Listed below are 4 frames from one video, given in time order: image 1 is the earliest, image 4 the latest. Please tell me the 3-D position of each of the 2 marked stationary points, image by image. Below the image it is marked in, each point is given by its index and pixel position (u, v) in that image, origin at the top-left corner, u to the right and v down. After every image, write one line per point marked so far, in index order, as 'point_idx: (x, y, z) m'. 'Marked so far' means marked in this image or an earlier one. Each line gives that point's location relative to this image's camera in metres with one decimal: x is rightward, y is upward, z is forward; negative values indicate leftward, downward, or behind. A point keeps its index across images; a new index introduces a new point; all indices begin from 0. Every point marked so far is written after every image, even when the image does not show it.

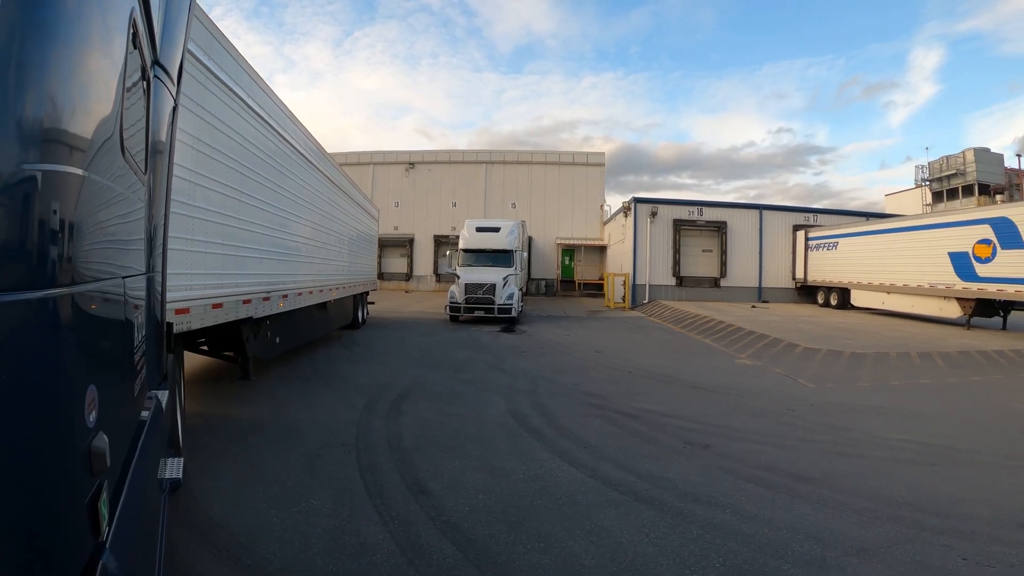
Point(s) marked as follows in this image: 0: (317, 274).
0: (-3.5, +0.3, +10.0) m
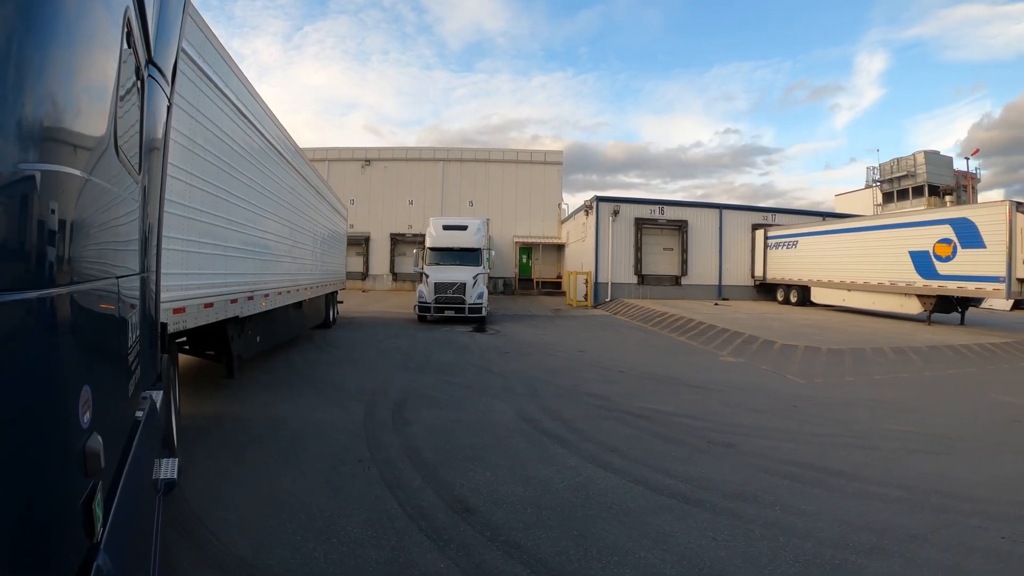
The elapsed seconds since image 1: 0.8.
0: (-3.9, +0.2, +9.5) m
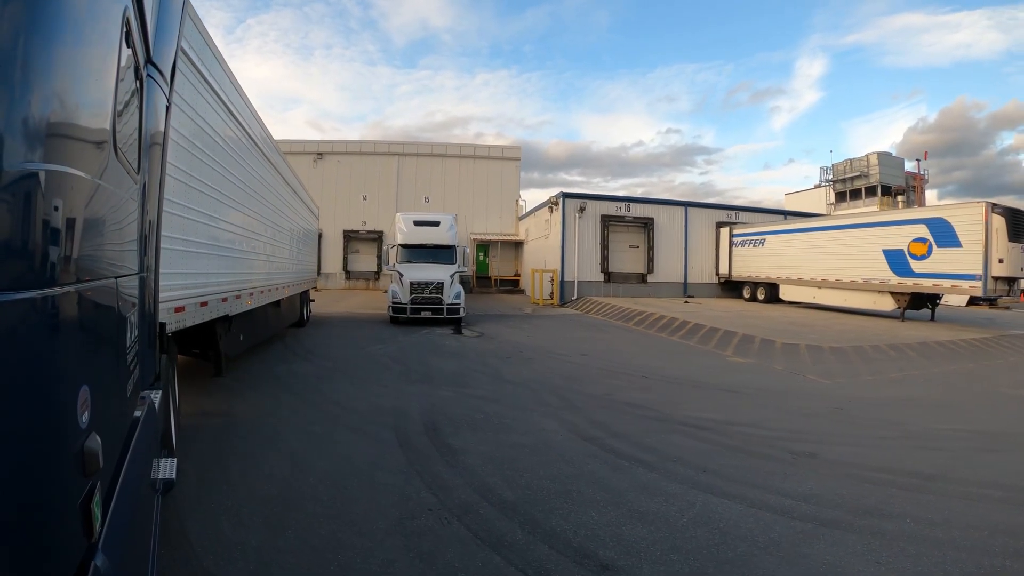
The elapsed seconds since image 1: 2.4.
0: (-4.0, +0.2, +8.7) m
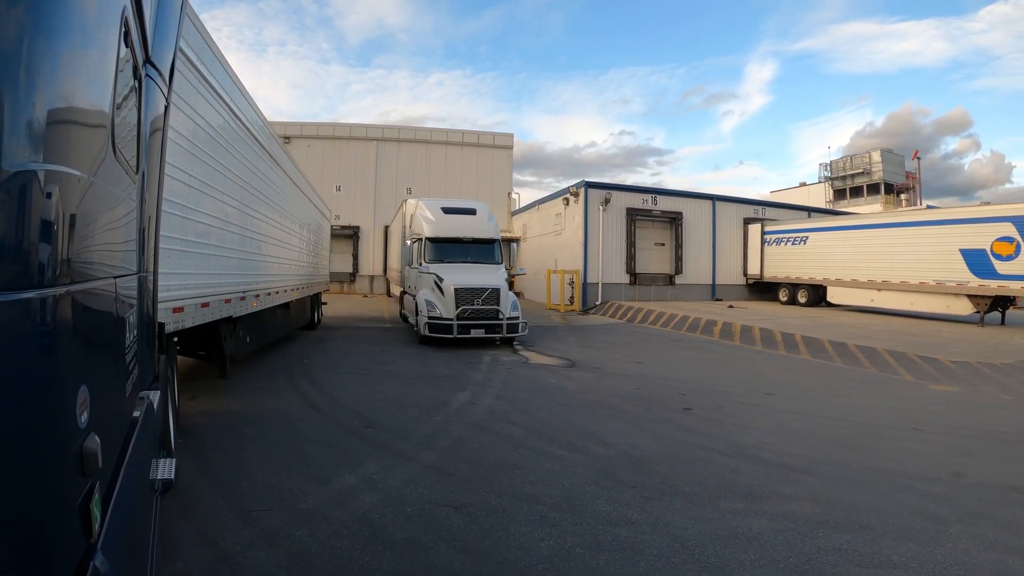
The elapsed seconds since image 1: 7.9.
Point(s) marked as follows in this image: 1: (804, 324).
0: (-2.0, -0.1, +7.6) m
1: (+7.1, -0.9, +14.3) m
